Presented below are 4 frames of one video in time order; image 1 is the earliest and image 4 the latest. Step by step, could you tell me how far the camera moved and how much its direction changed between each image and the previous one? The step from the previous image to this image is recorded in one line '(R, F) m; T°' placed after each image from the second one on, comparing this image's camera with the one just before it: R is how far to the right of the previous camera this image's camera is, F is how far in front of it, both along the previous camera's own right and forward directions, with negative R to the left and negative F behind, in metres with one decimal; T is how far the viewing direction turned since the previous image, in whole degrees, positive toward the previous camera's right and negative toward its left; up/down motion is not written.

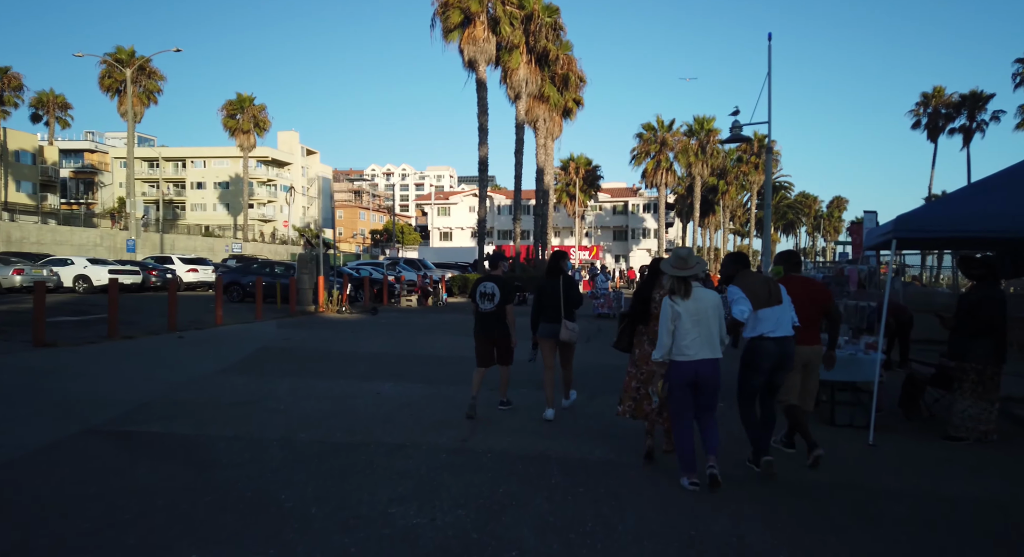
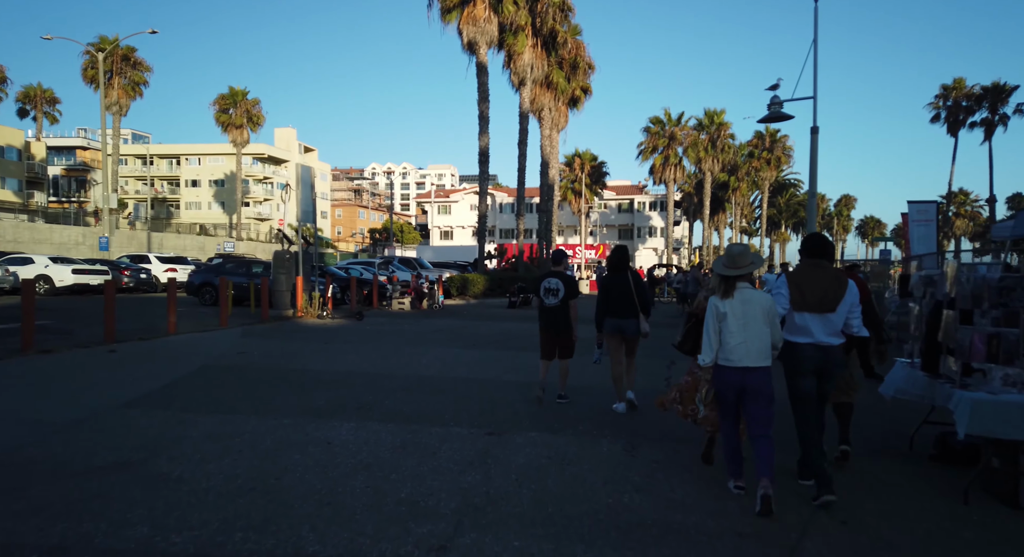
(0.0, +2.4) m; 0°
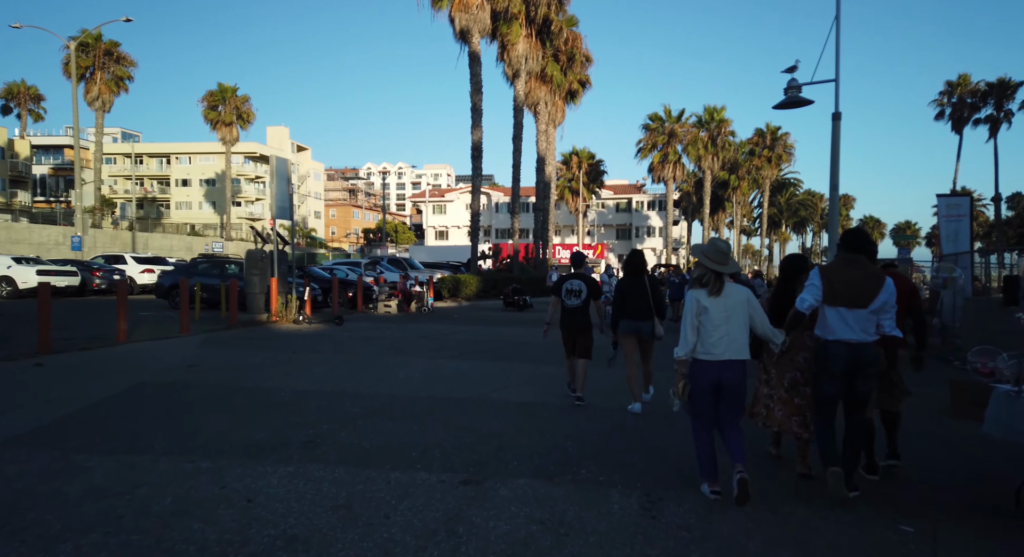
(+0.1, +1.4) m; 0°
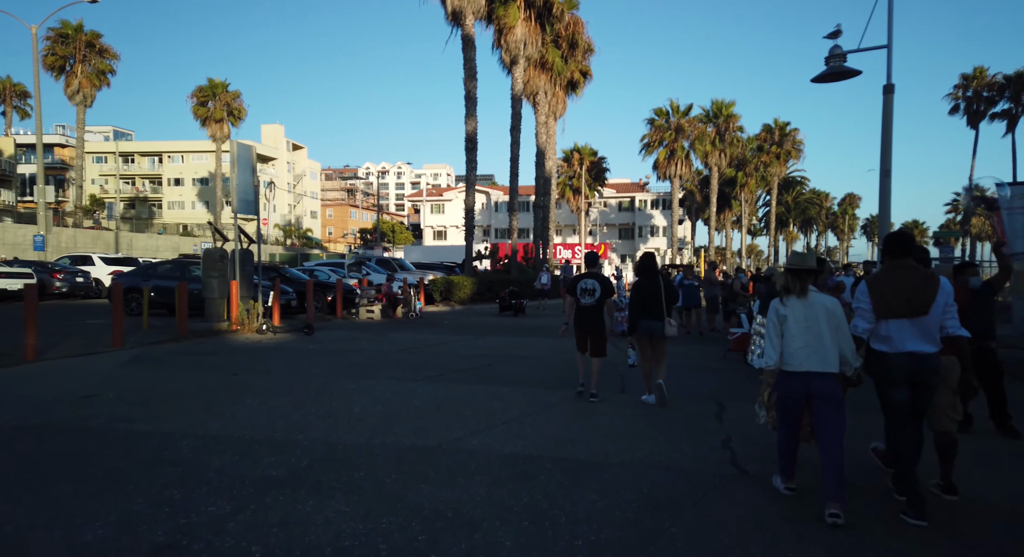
(+0.1, +2.2) m; 0°
